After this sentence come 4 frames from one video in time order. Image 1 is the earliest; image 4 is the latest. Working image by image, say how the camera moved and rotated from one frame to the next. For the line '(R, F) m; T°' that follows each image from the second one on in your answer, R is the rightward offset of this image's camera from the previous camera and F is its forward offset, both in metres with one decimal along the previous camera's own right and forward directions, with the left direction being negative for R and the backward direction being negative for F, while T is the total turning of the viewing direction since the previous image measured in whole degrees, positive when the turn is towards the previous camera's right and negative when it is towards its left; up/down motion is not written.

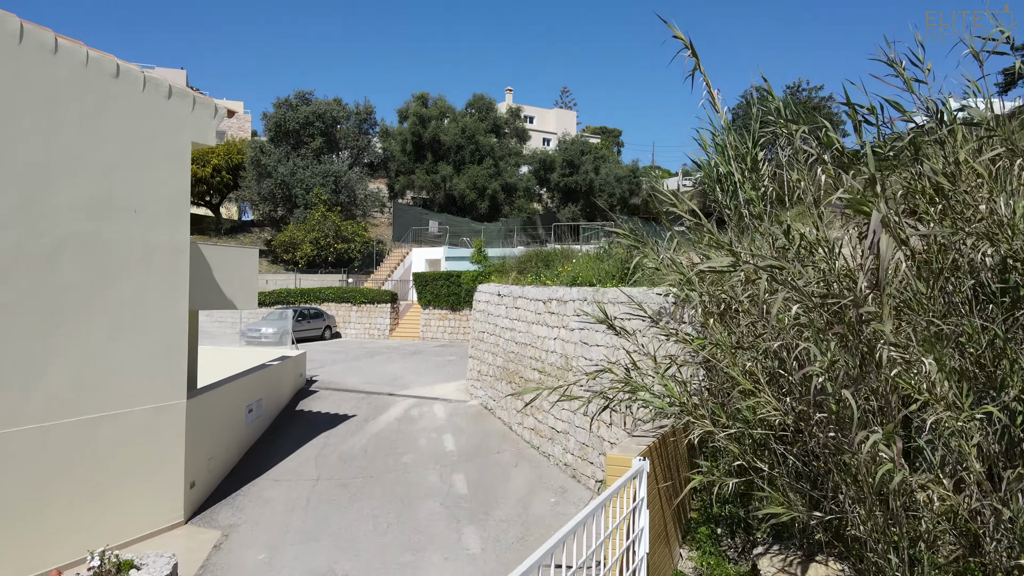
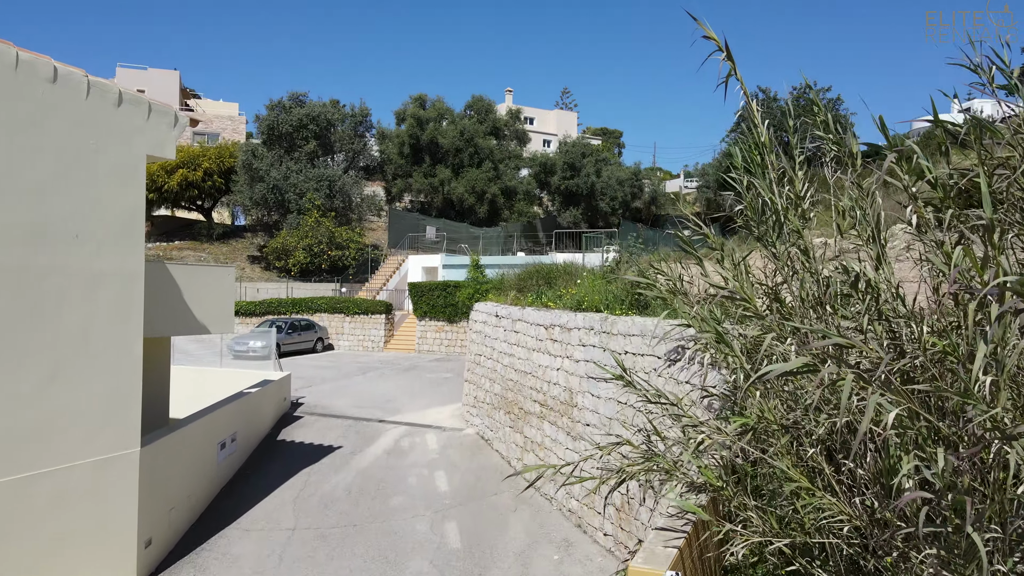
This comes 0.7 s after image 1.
(0.0, +0.9) m; 0°
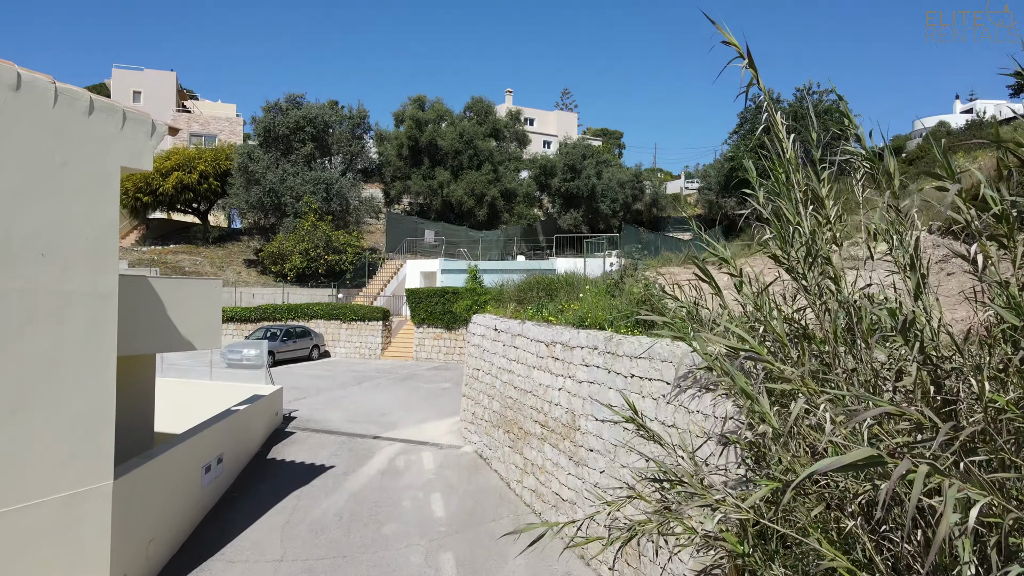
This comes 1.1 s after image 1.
(0.0, +0.4) m; 0°
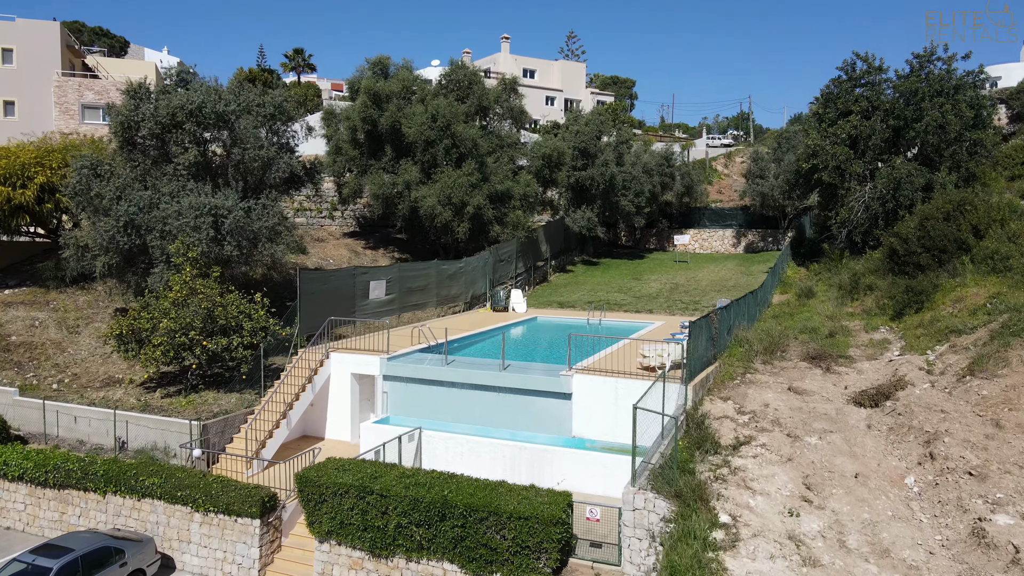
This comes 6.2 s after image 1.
(+0.3, +9.6) m; 0°
